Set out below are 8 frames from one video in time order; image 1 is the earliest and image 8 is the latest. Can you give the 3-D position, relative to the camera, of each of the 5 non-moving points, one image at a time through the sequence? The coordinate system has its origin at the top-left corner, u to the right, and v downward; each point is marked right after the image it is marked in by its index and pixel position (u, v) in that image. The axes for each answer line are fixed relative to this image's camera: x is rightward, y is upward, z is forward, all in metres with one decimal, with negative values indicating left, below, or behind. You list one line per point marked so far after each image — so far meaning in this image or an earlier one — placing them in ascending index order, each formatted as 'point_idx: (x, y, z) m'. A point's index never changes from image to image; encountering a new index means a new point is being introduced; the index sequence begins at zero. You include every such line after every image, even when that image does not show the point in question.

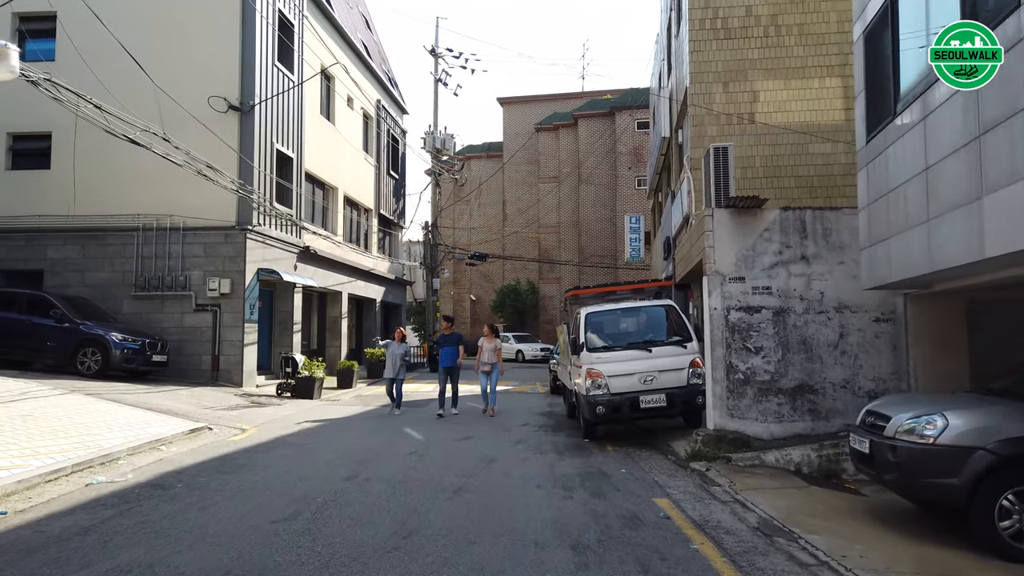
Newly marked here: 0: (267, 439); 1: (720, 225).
0: (-3.6, -2.2, +10.9) m
1: (+2.8, +0.9, +10.1) m
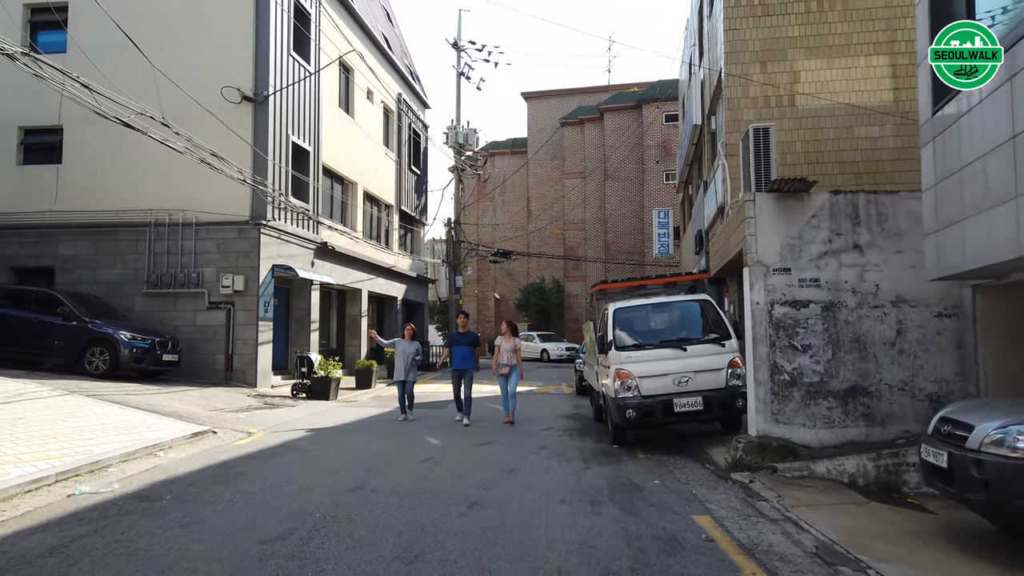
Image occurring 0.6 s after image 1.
0: (-3.3, -2.1, +10.2) m
1: (+3.1, +0.9, +9.2) m
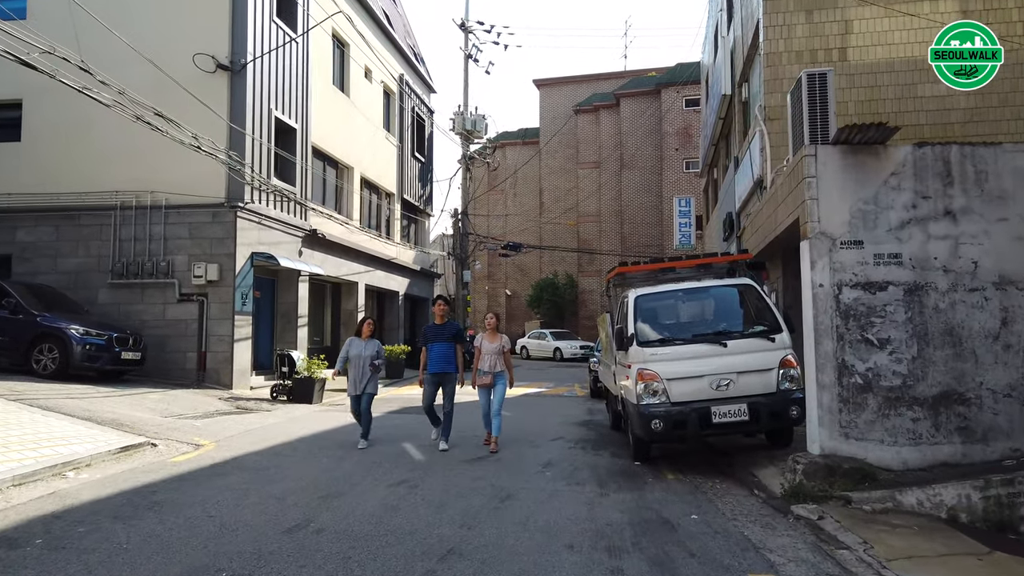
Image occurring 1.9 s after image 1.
0: (-3.3, -1.9, +8.3) m
1: (+3.0, +1.2, +7.2) m
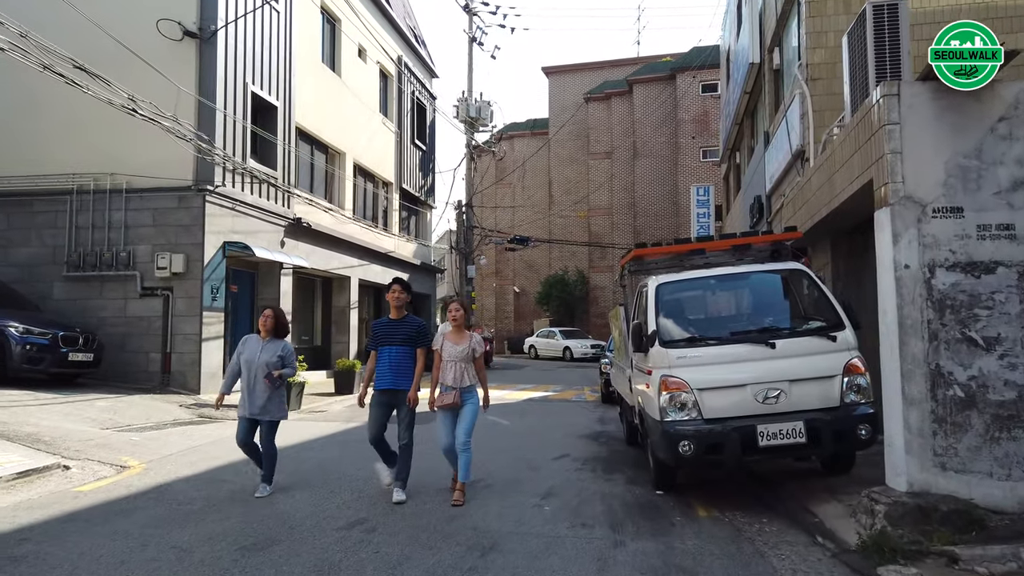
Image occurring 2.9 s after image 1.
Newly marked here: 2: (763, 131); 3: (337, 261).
0: (-3.4, -1.8, +6.7) m
1: (+2.9, +1.3, +5.5) m
2: (+5.0, +3.1, +14.8) m
3: (-4.6, +0.7, +19.5) m
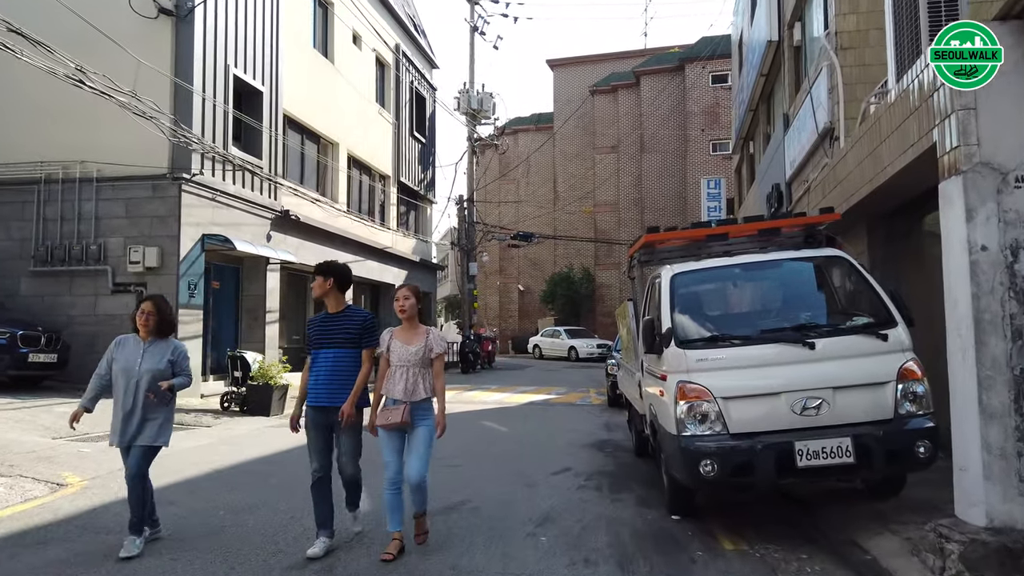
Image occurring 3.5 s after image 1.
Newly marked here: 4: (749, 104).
0: (-3.4, -1.7, +5.7) m
1: (+2.8, +1.4, +4.4) m
2: (+5.0, +3.2, +13.8) m
3: (-4.5, +0.8, +18.5) m
4: (+5.4, +4.2, +16.9) m
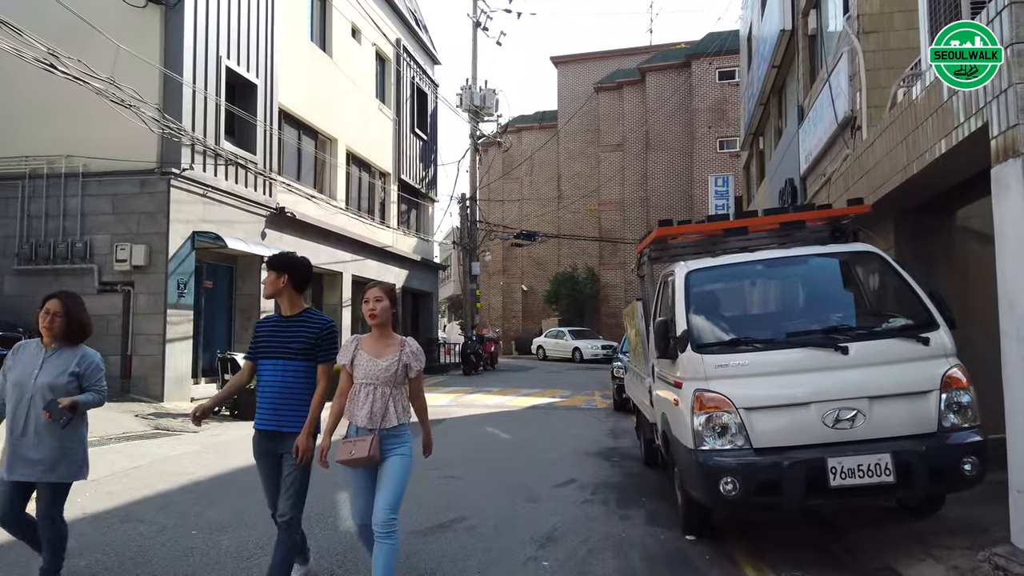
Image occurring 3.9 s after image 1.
0: (-3.4, -1.7, +5.3) m
1: (+2.8, +1.4, +3.9) m
2: (+5.0, +3.2, +13.2) m
3: (-4.5, +0.8, +18.0) m
4: (+5.4, +4.2, +16.4) m
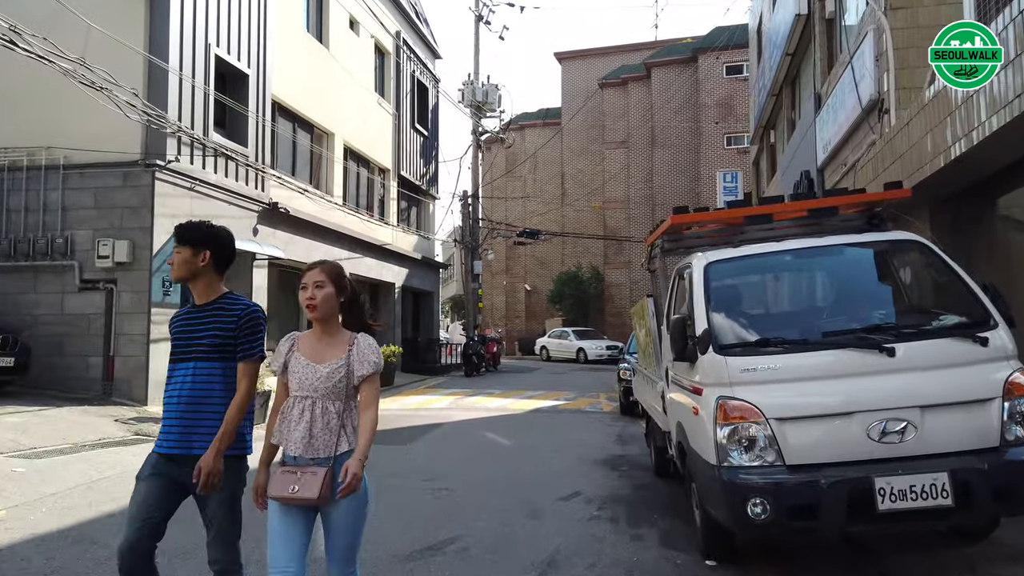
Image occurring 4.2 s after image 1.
0: (-3.5, -1.7, +4.7) m
1: (+2.8, +1.4, +3.3) m
2: (+5.0, +3.2, +12.6) m
3: (-4.4, +0.8, +17.4) m
4: (+5.5, +4.2, +15.8) m
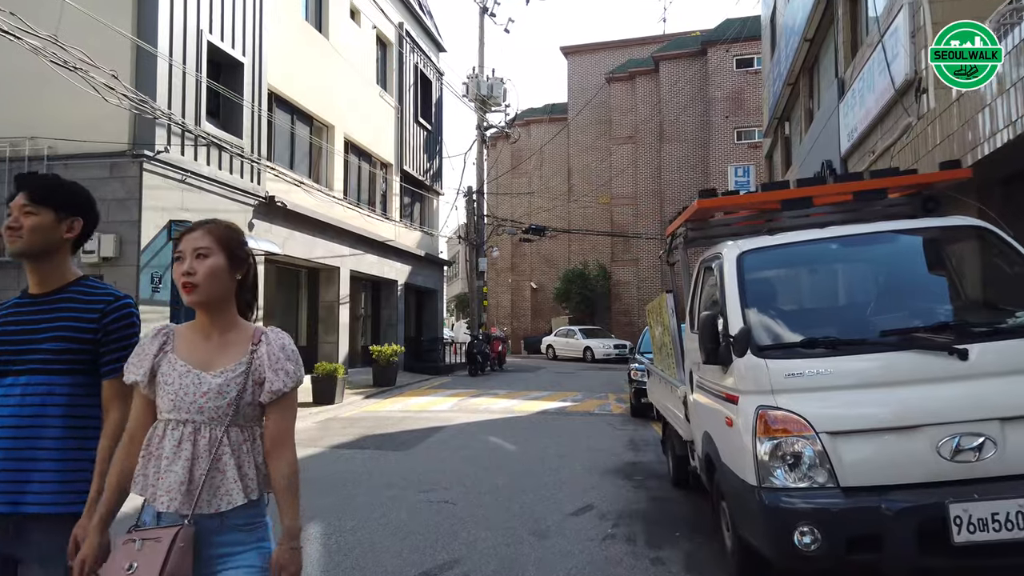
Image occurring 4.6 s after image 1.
0: (-3.4, -1.6, +4.1) m
1: (+2.8, +1.5, +2.7) m
2: (+5.1, +3.3, +12.0) m
3: (-4.3, +0.9, +16.9) m
4: (+5.6, +4.3, +15.1) m
